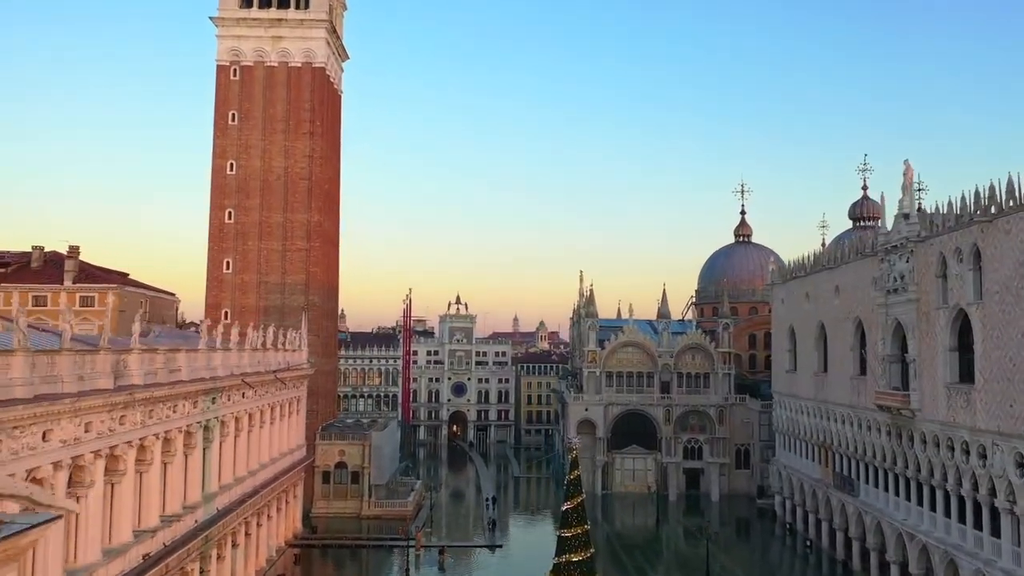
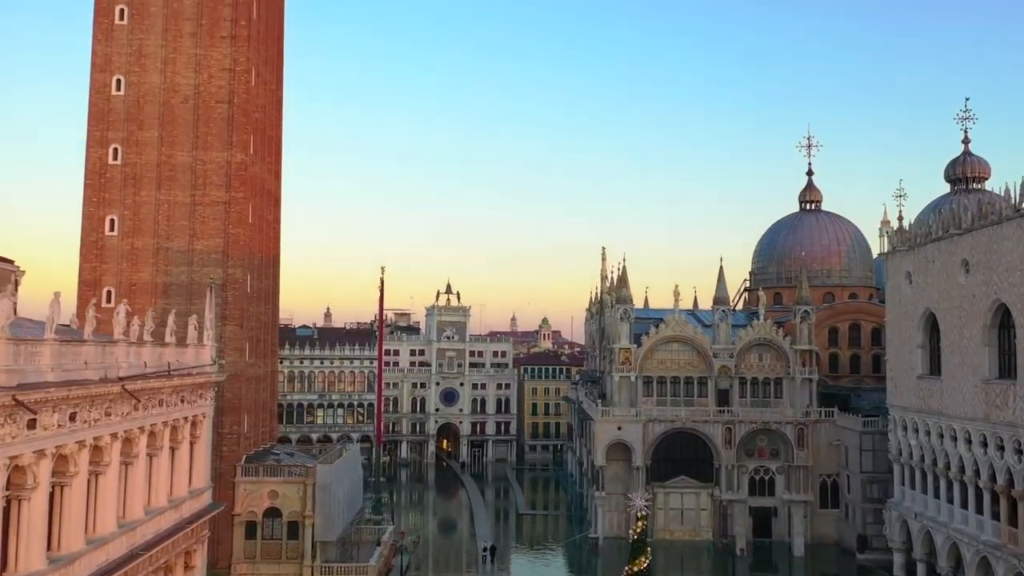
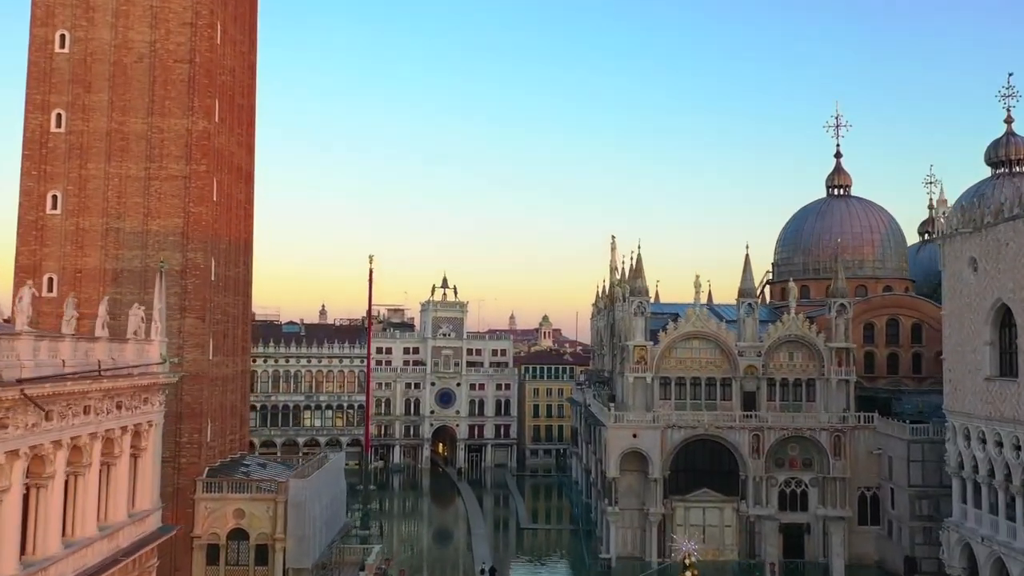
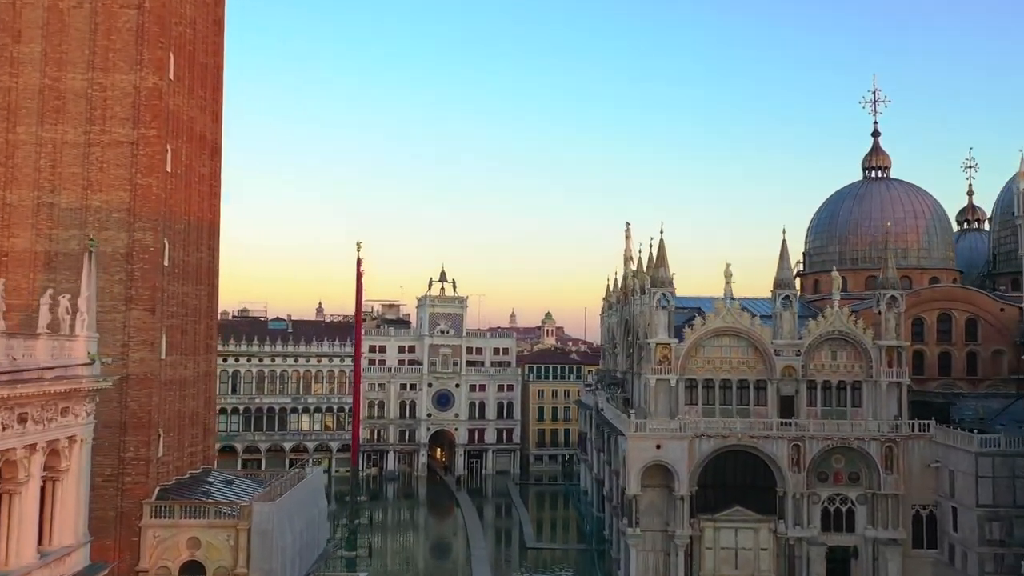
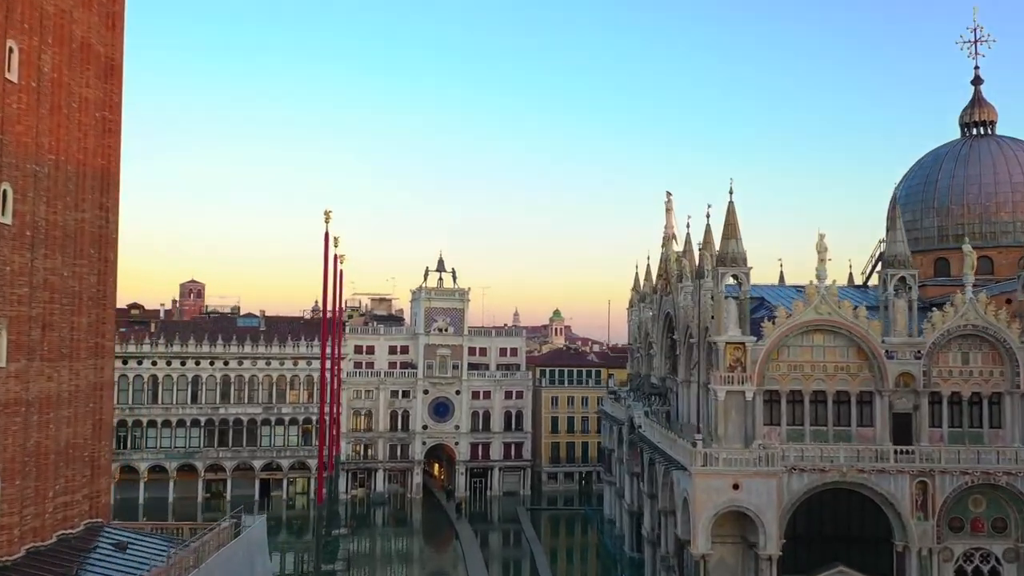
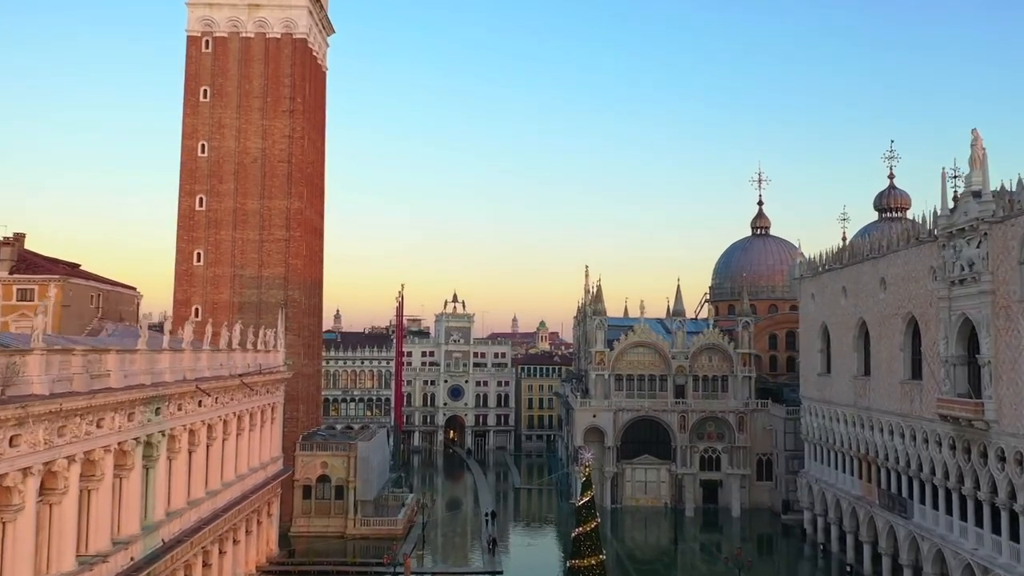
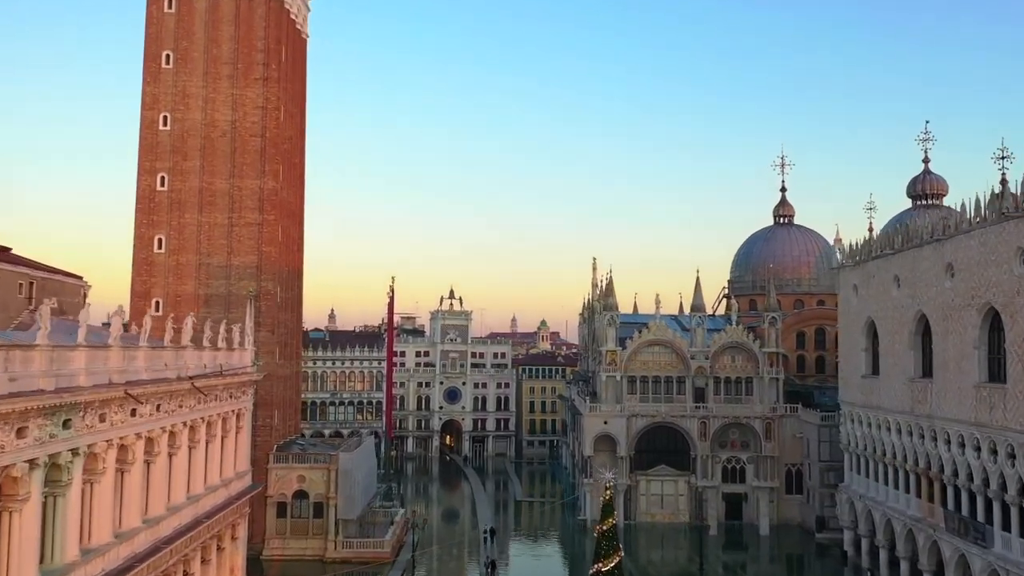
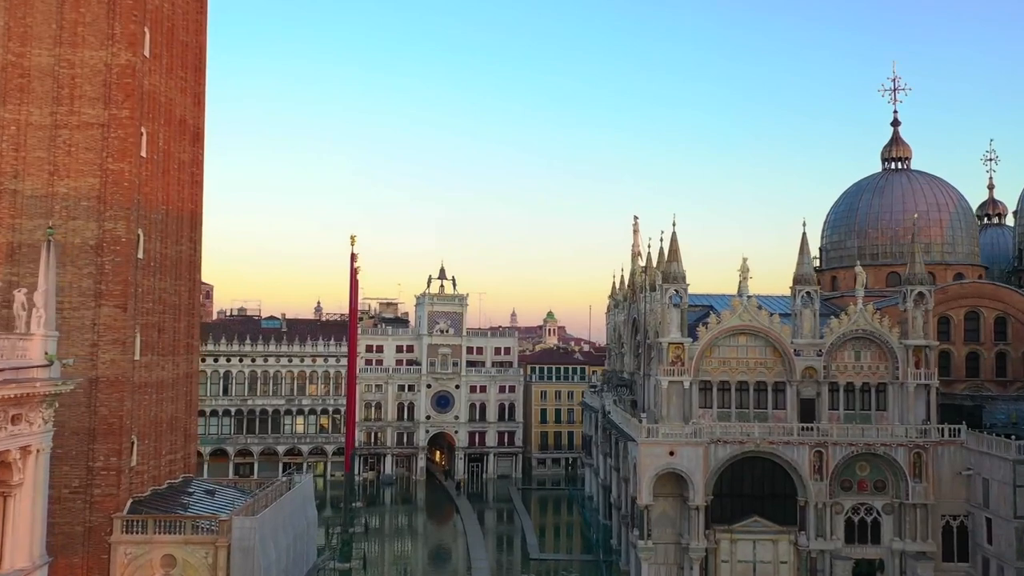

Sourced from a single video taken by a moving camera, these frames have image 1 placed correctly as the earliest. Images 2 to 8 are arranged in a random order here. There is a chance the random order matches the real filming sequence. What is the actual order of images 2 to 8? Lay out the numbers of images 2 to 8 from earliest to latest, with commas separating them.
6, 7, 2, 3, 4, 8, 5
